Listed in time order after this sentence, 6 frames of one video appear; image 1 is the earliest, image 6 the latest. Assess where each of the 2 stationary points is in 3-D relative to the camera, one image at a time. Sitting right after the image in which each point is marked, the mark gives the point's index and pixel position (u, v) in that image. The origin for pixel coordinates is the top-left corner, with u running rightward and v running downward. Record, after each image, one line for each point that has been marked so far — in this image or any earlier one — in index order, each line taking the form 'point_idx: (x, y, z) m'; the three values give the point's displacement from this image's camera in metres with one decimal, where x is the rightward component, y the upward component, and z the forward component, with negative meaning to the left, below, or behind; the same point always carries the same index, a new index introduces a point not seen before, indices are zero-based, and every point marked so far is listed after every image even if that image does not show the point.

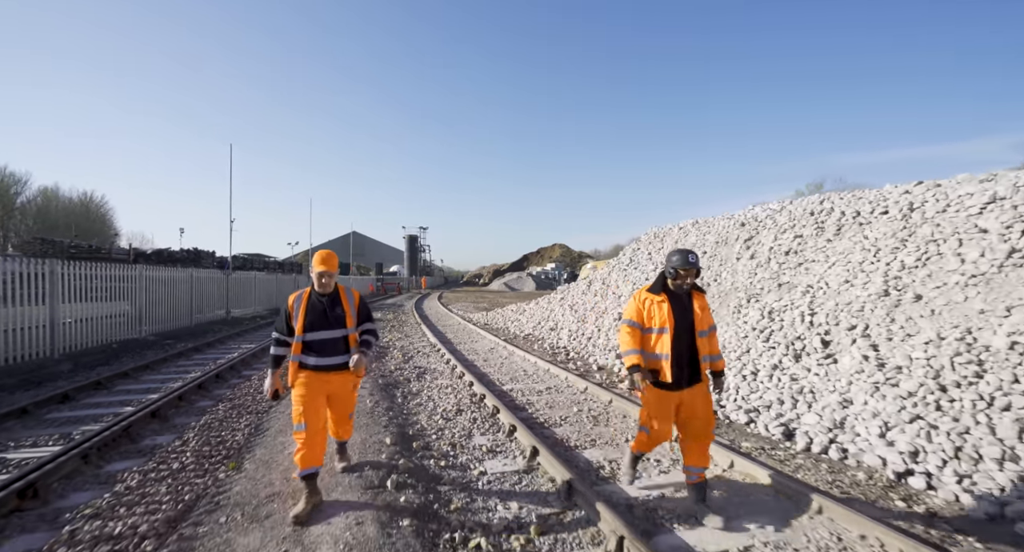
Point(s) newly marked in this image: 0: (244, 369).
0: (-6.2, -2.0, +10.6) m
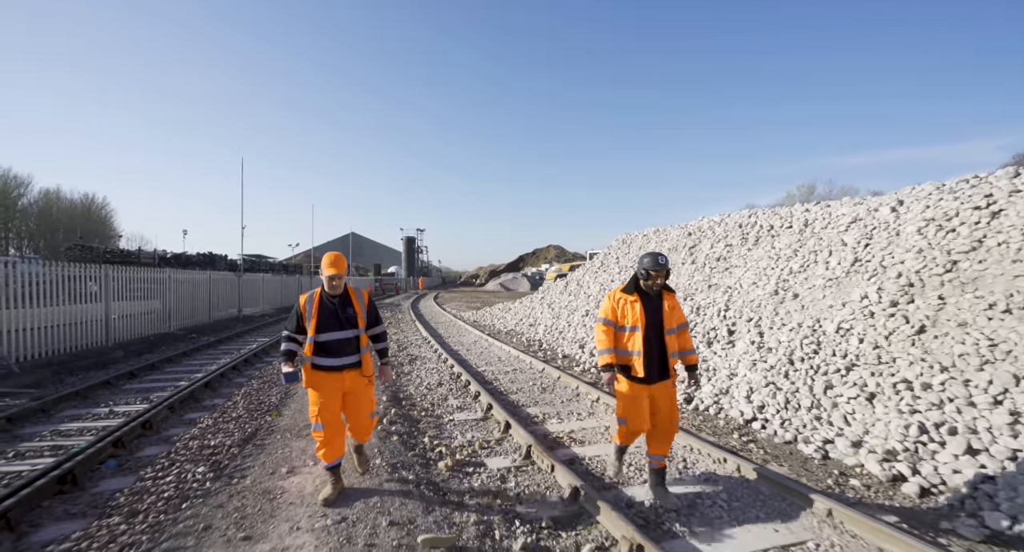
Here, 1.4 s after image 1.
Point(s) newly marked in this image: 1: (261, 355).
0: (-6.5, -2.1, +11.3) m
1: (-6.6, -2.1, +11.2) m
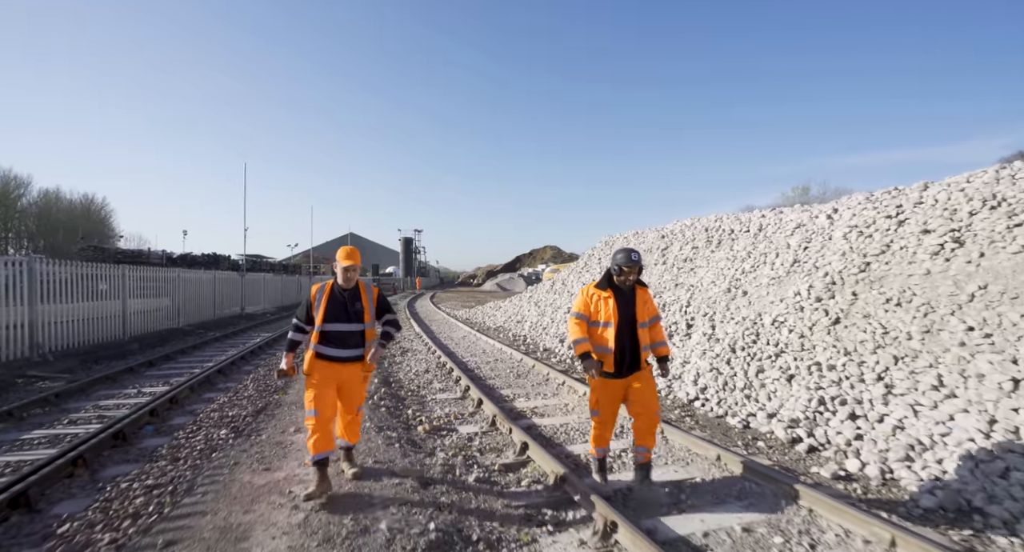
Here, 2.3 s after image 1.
0: (-6.7, -2.1, +11.7) m
1: (-6.8, -2.1, +11.6) m
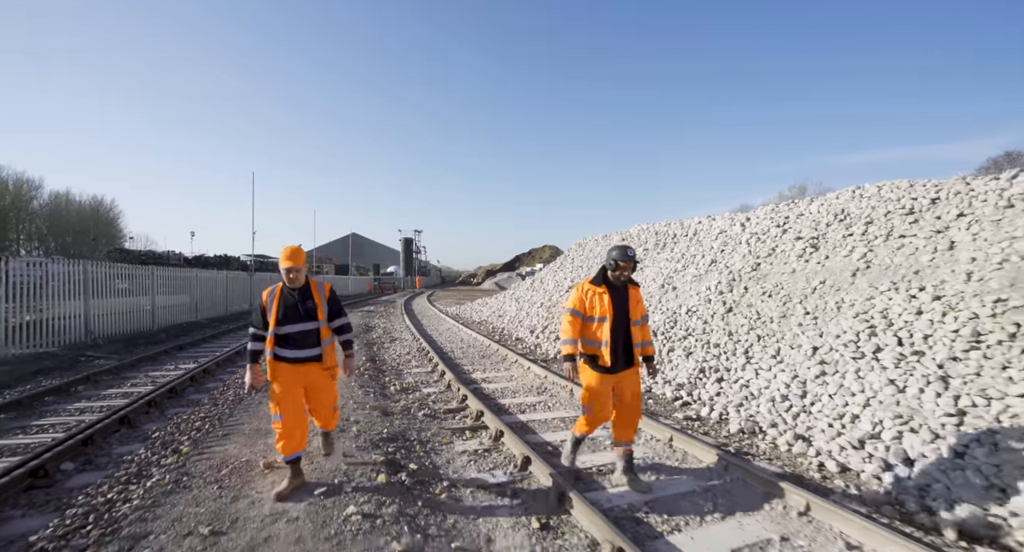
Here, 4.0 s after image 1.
0: (-6.9, -2.1, +12.4) m
1: (-7.1, -2.1, +12.3) m
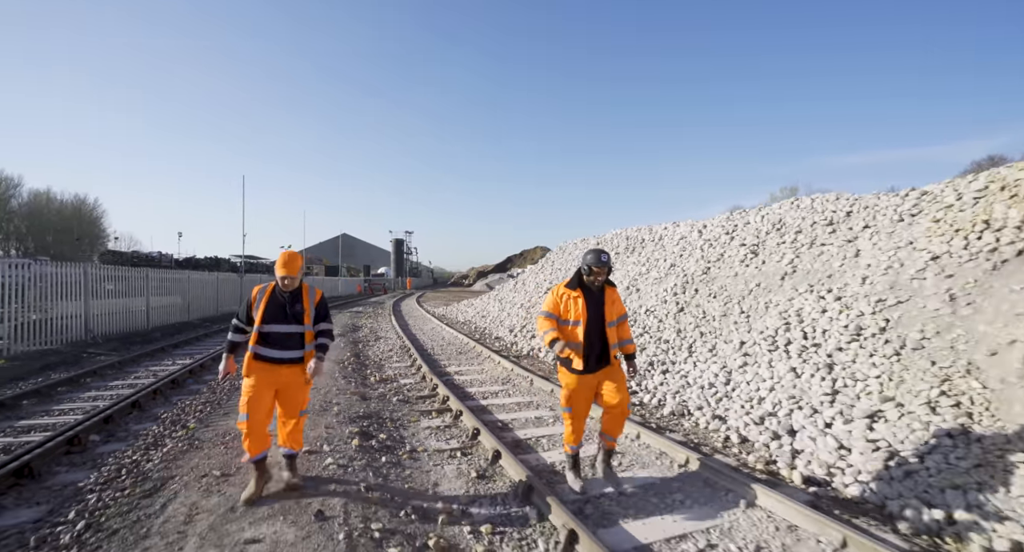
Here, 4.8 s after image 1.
0: (-7.3, -2.1, +12.6) m
1: (-7.5, -2.1, +12.6) m
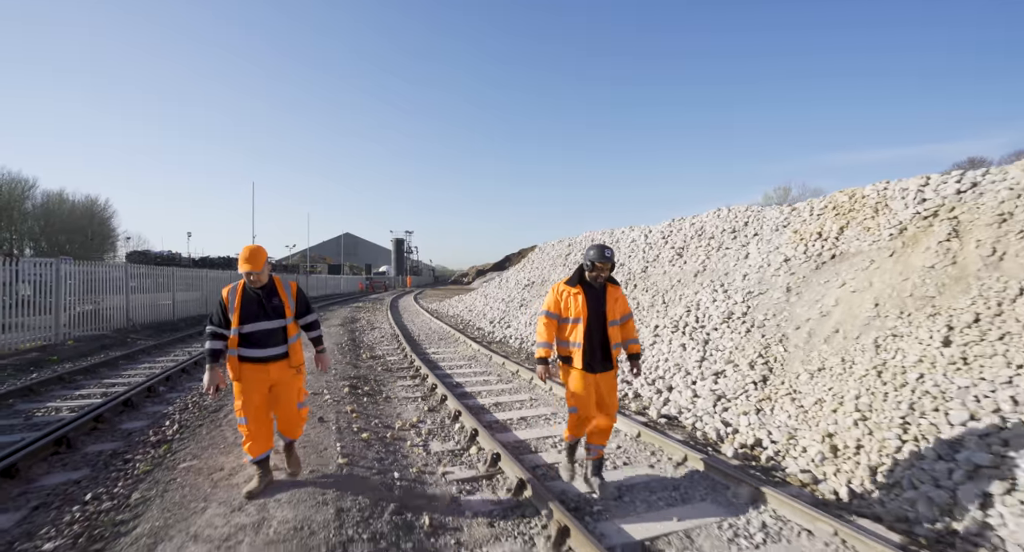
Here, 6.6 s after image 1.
0: (-7.6, -2.0, +13.4) m
1: (-7.8, -2.1, +13.3) m
